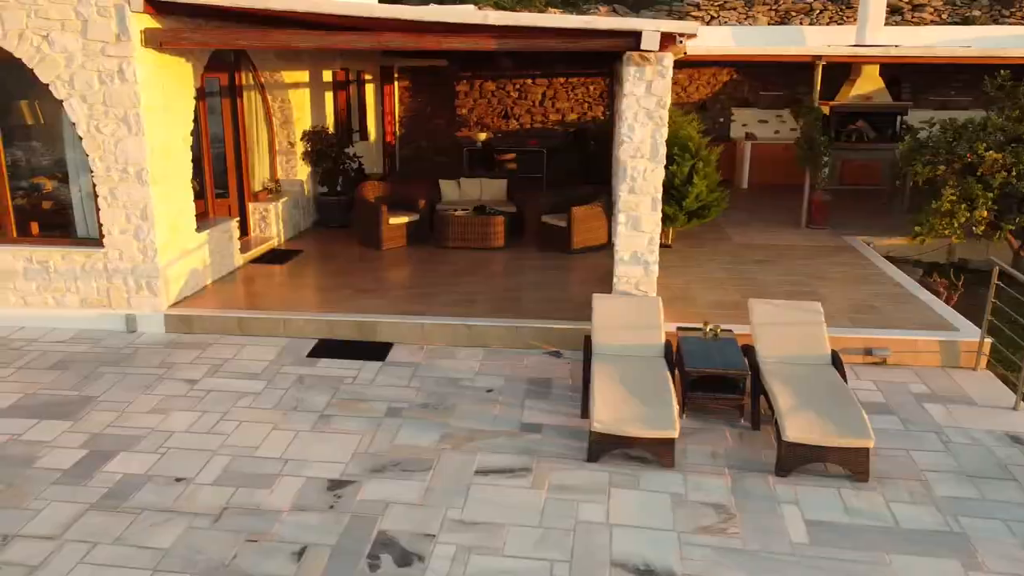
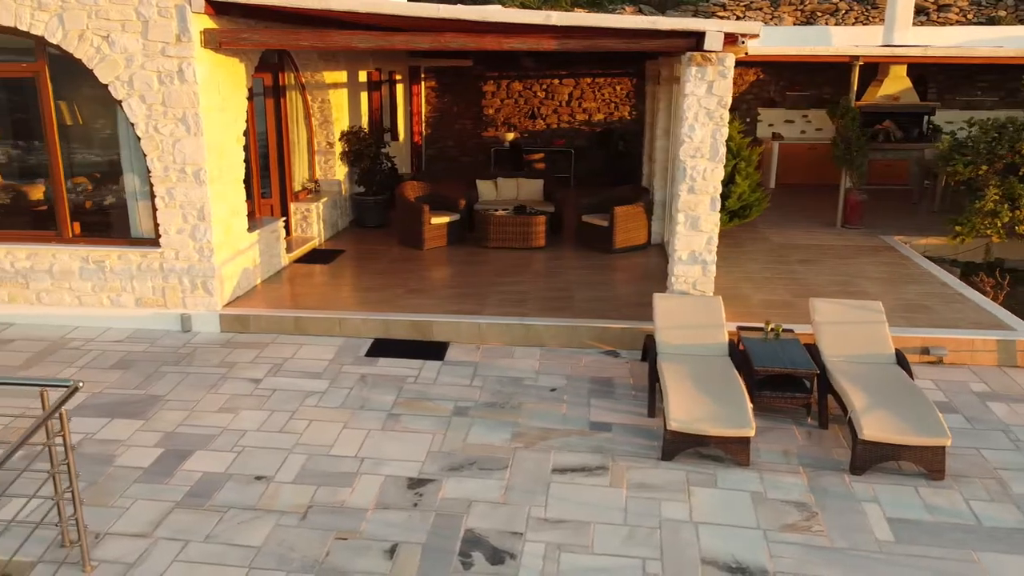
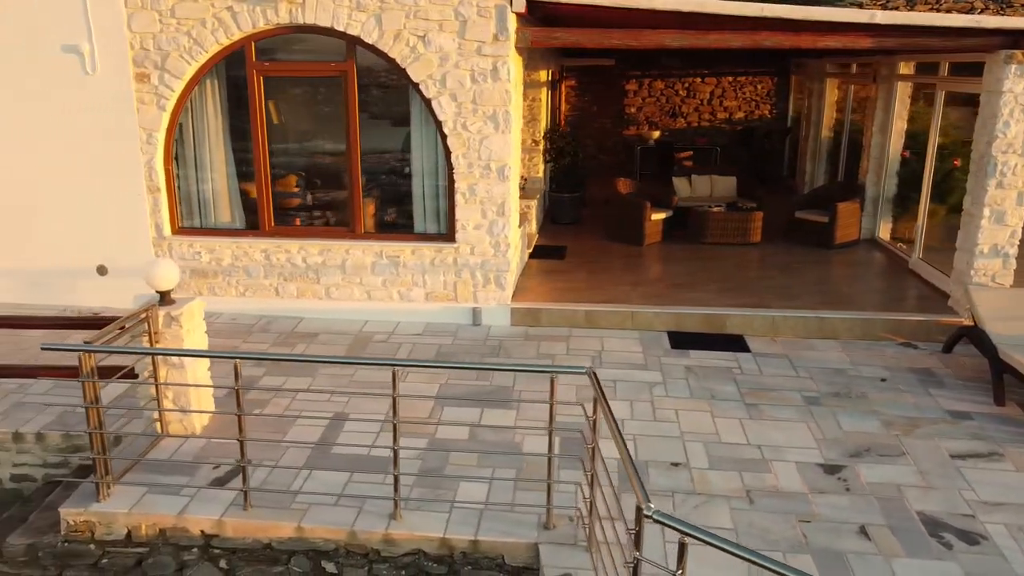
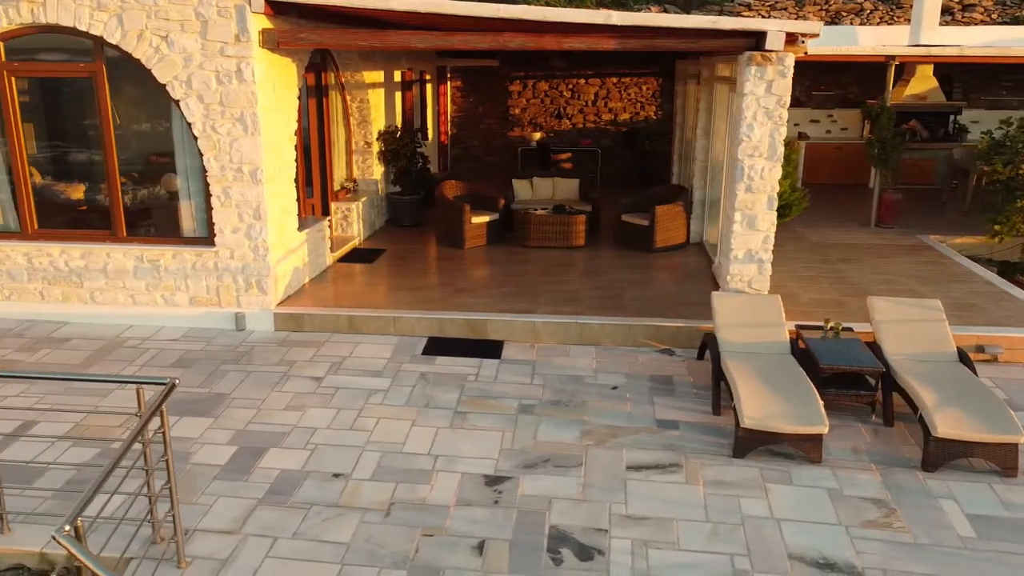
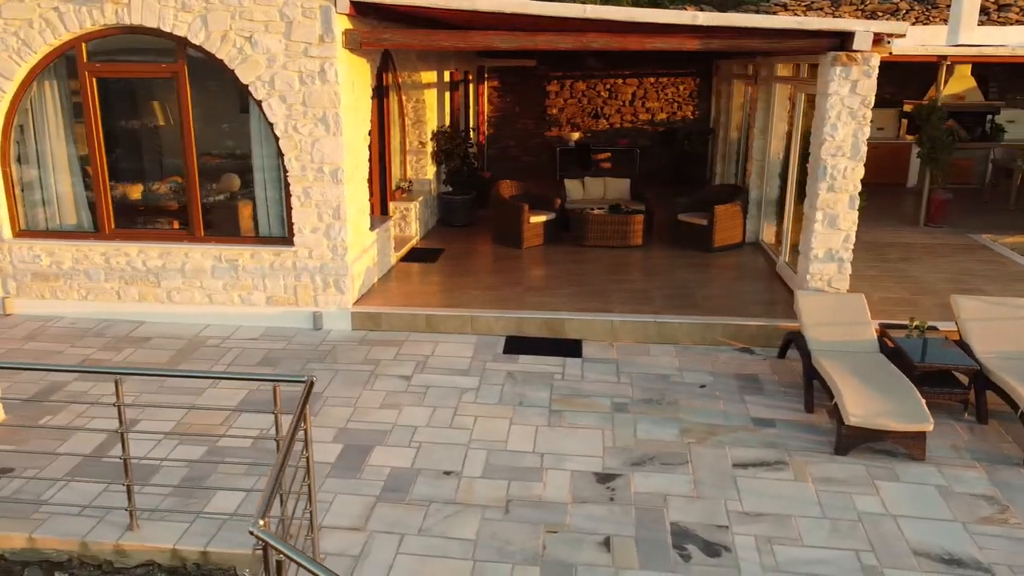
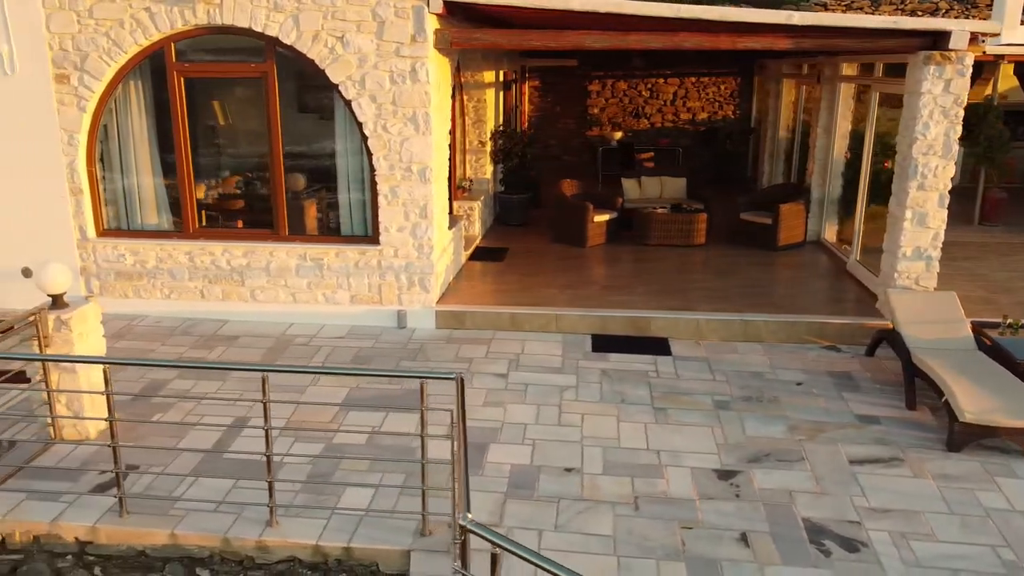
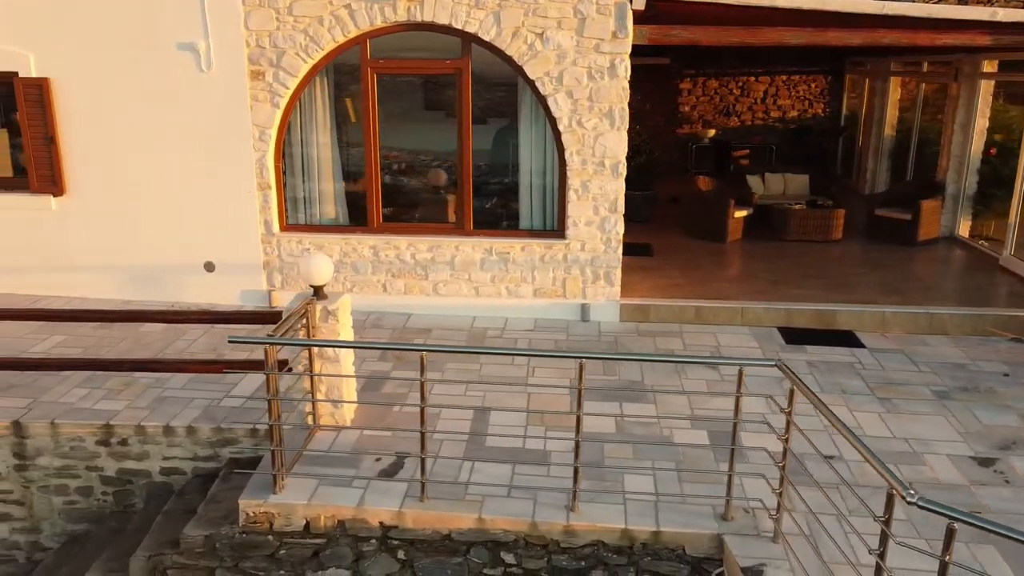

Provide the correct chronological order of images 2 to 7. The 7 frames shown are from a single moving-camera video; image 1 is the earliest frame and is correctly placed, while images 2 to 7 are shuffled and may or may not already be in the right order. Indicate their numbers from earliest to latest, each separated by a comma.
2, 4, 5, 6, 3, 7
